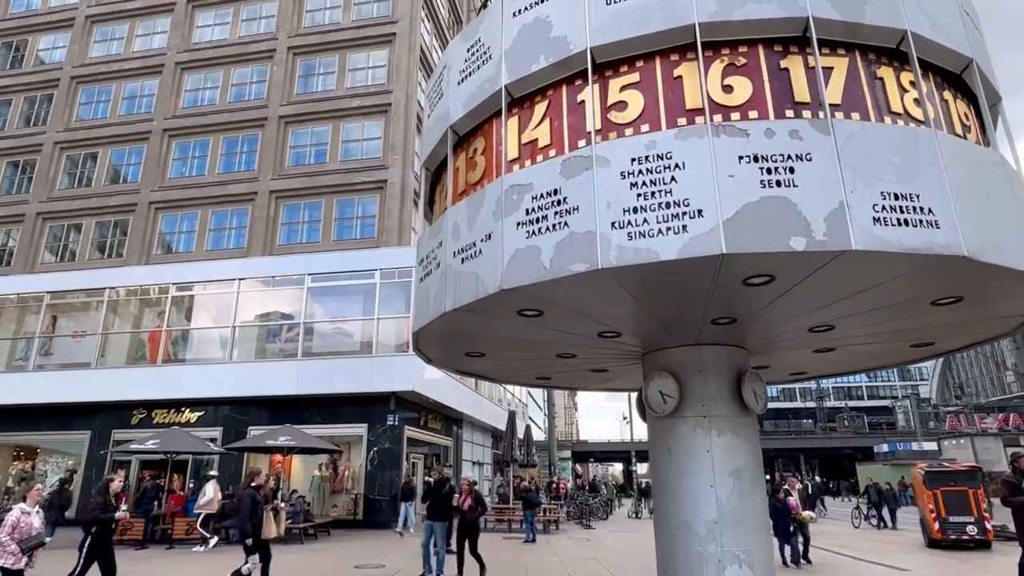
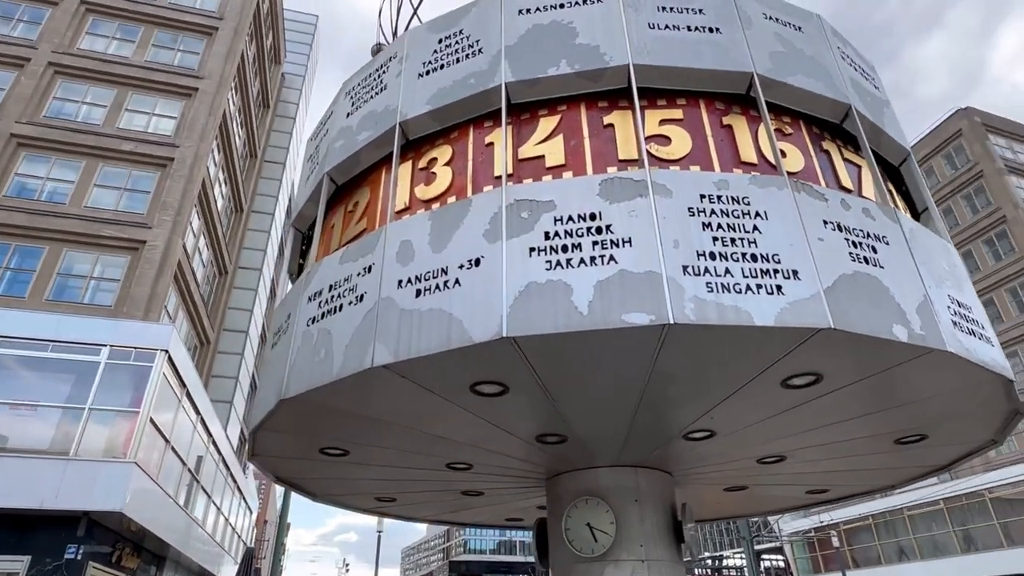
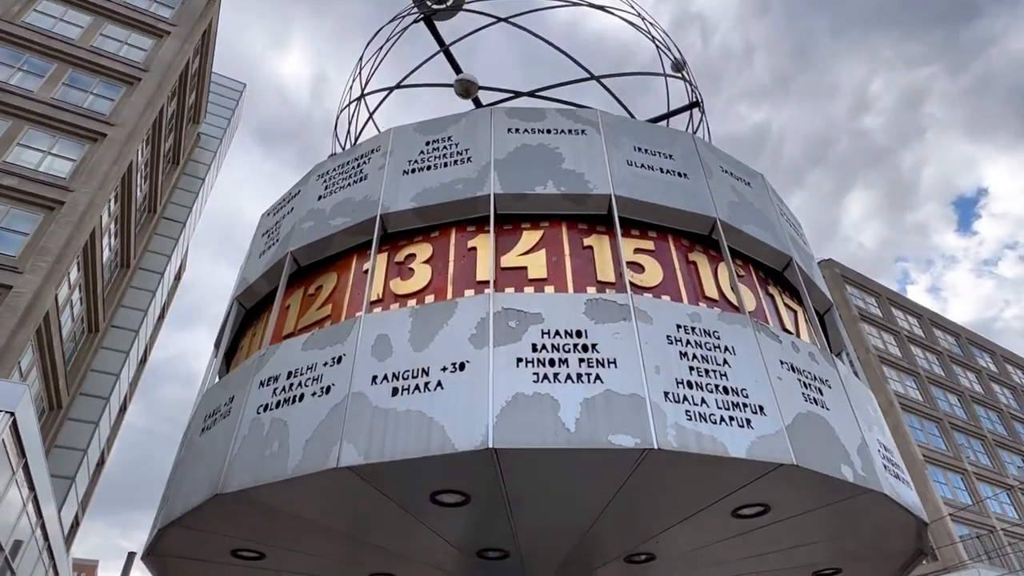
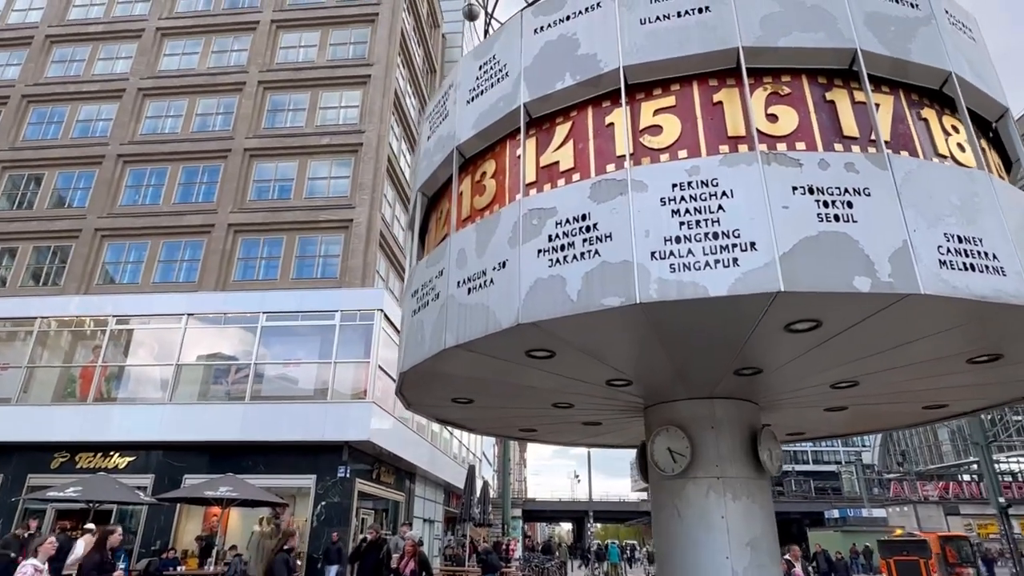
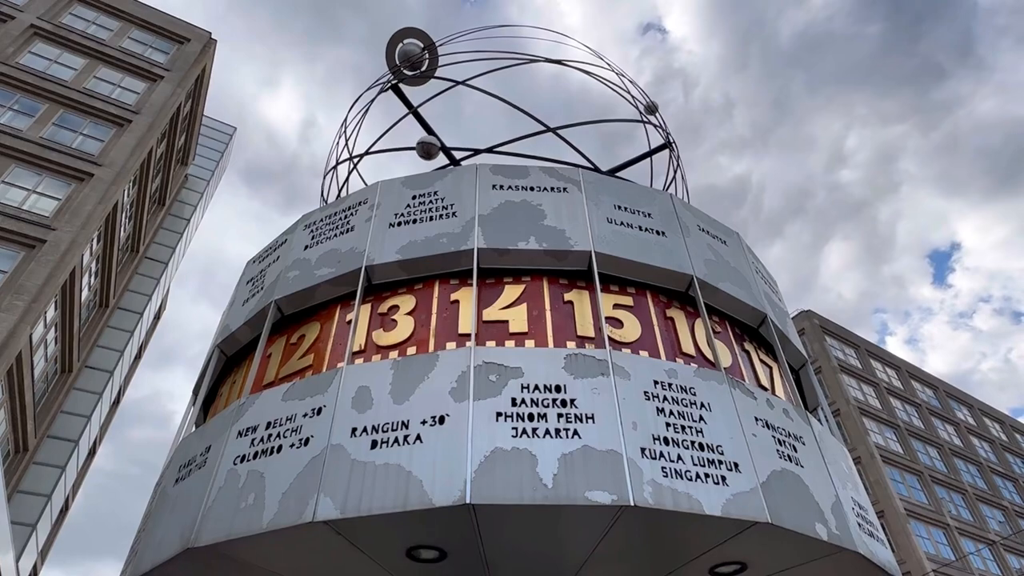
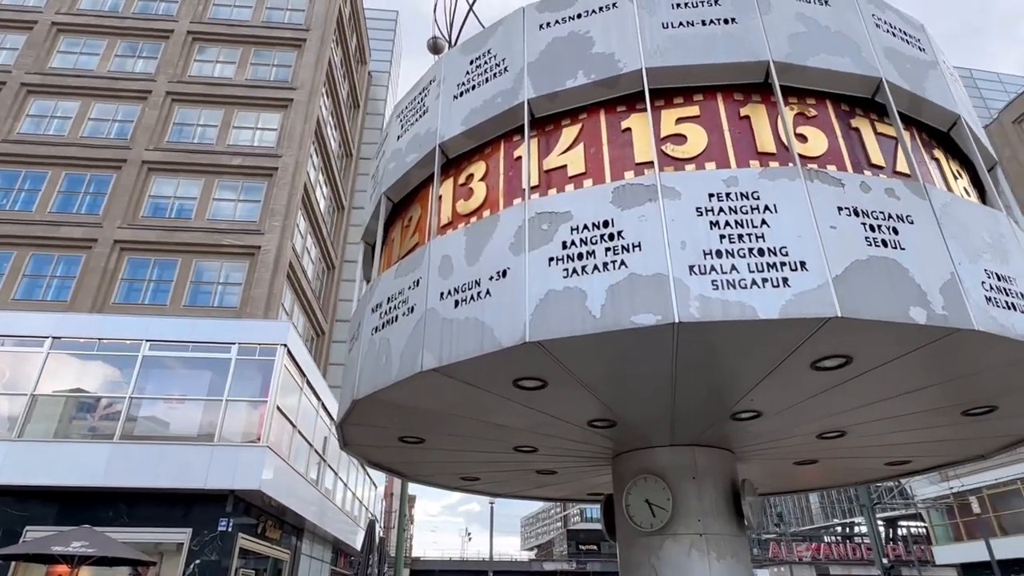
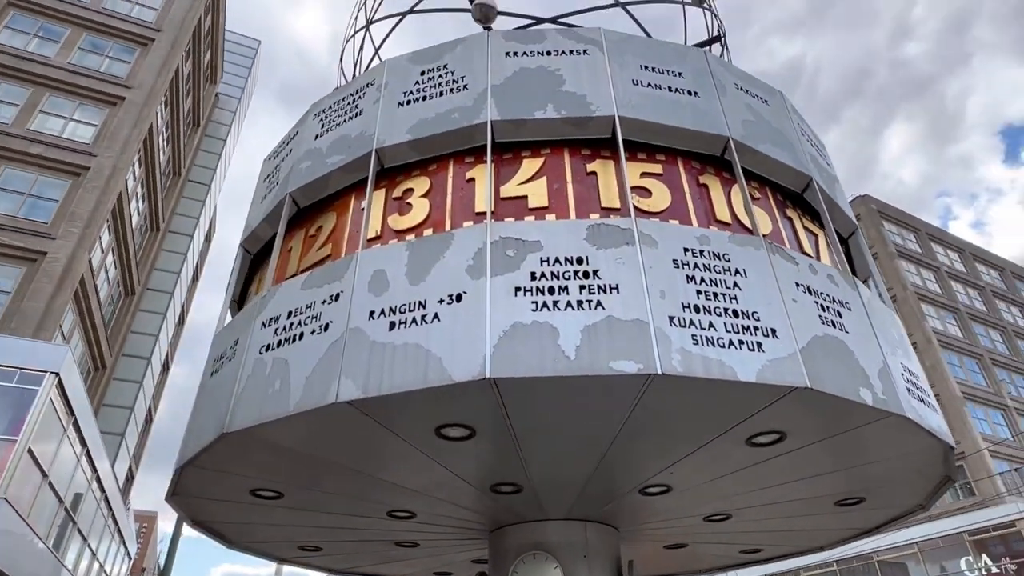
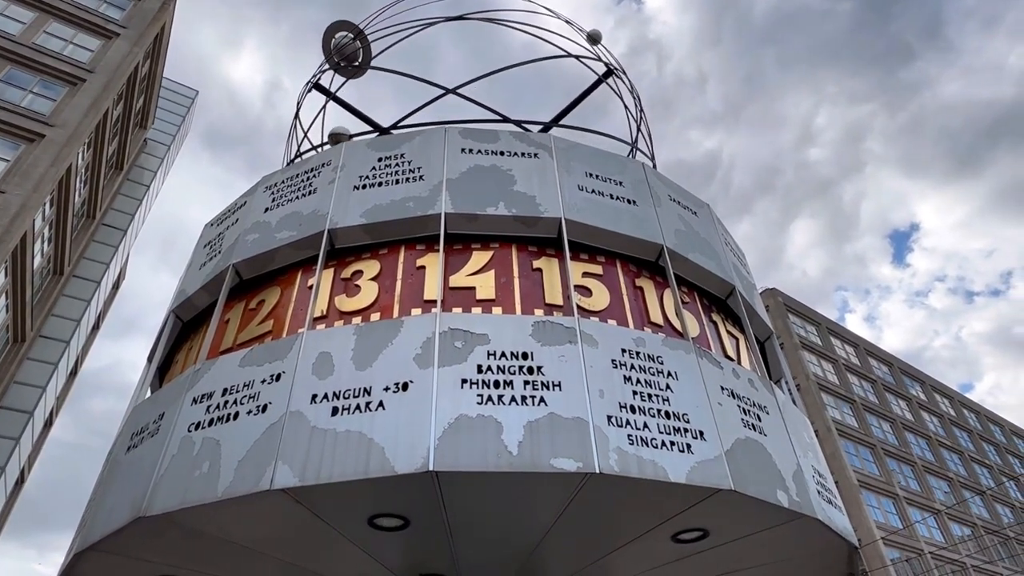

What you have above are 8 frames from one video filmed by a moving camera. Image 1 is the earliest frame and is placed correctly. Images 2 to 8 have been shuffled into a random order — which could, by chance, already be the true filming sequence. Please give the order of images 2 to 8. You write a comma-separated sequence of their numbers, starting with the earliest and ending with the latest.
4, 6, 2, 7, 3, 5, 8
